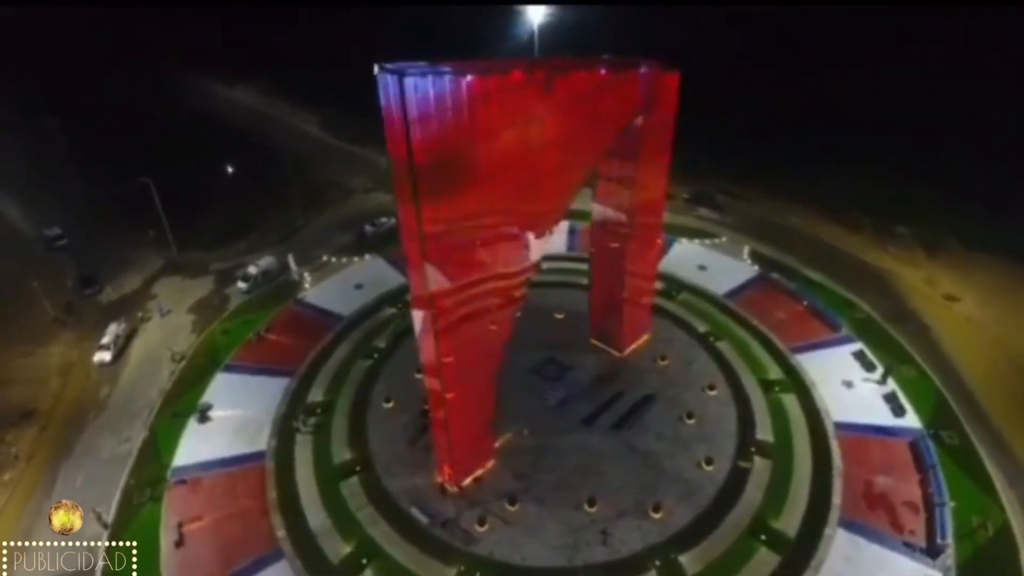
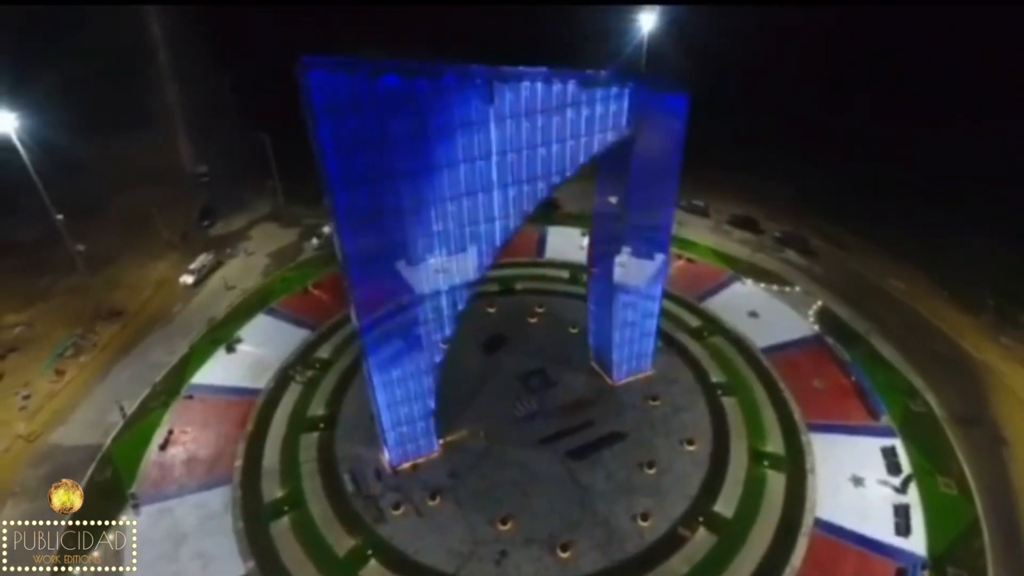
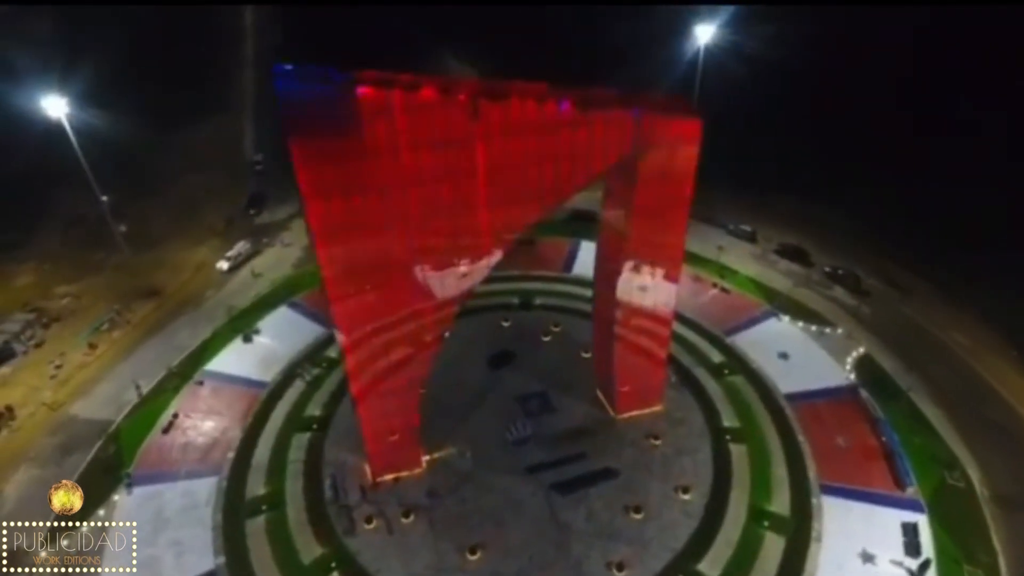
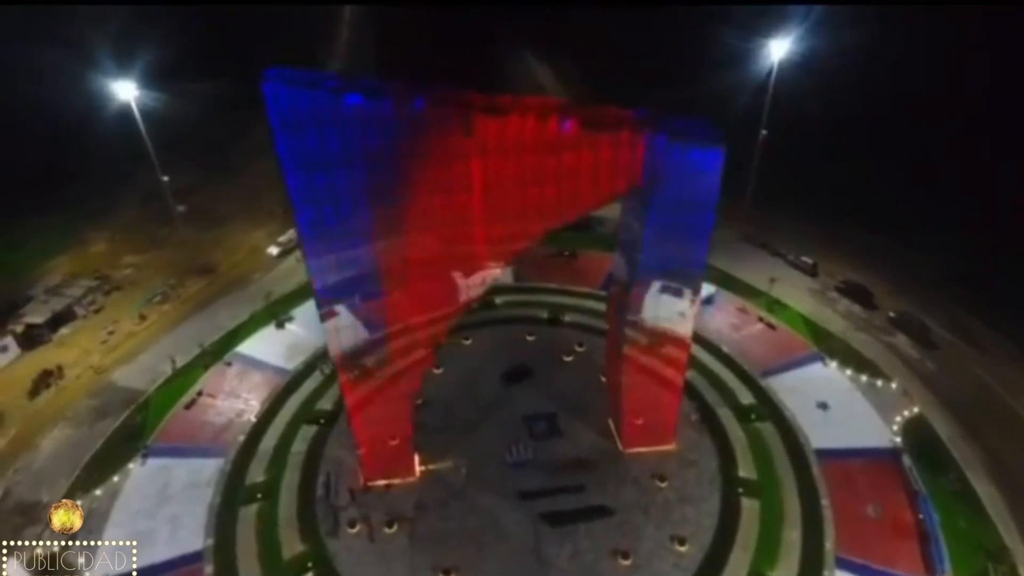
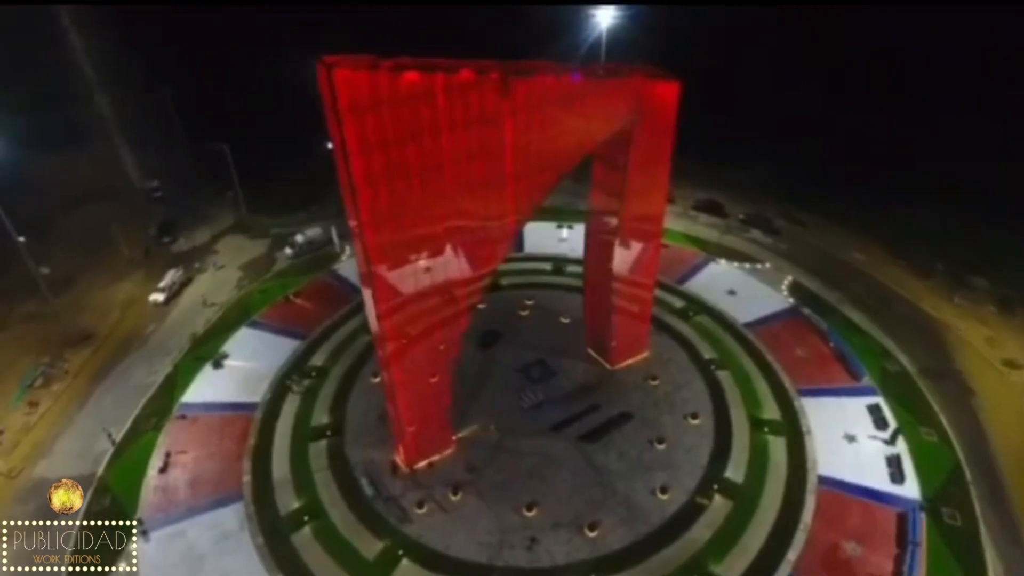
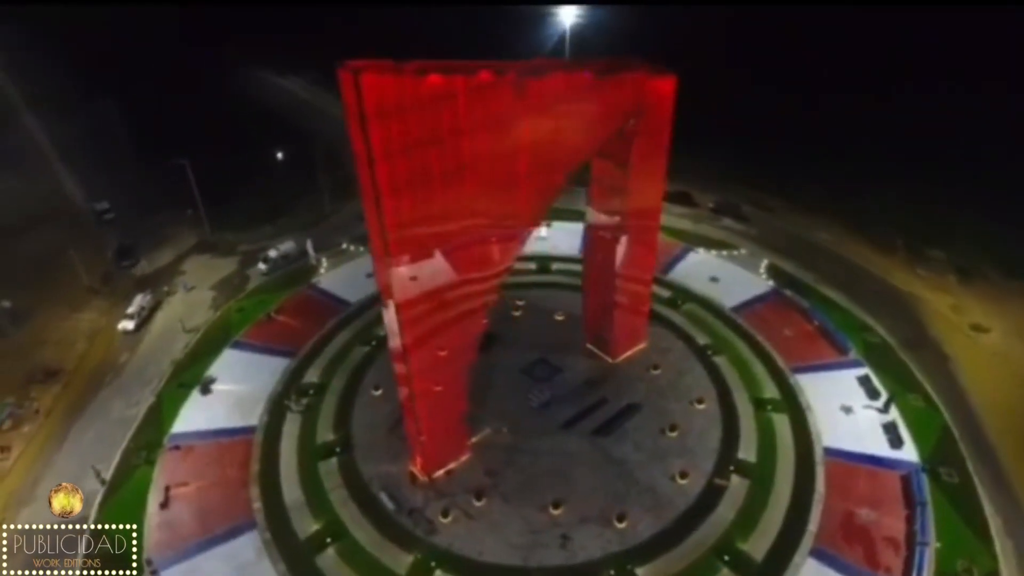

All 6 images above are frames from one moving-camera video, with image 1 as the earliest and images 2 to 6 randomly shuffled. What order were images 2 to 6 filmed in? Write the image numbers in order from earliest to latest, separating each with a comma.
6, 5, 2, 3, 4
